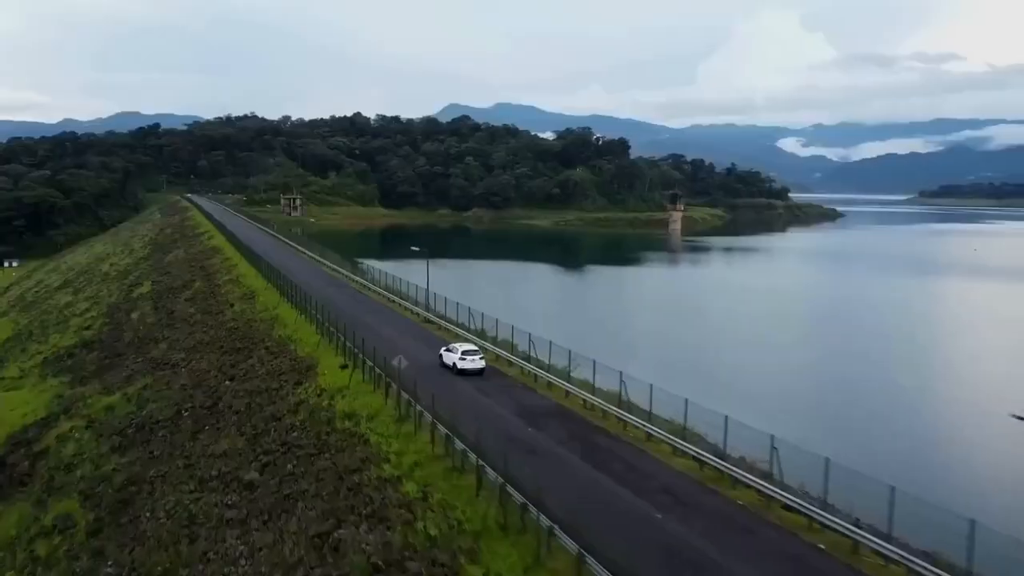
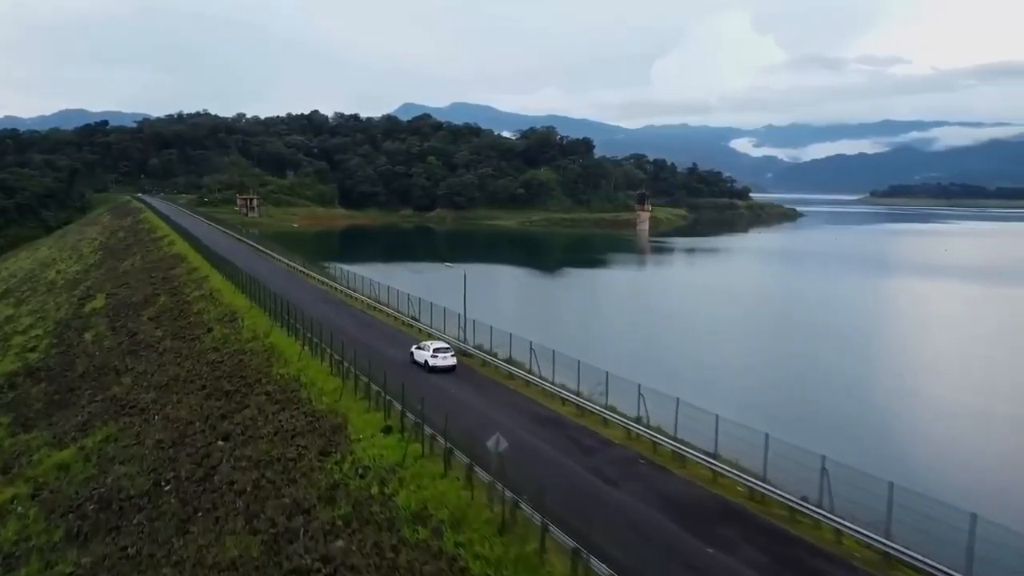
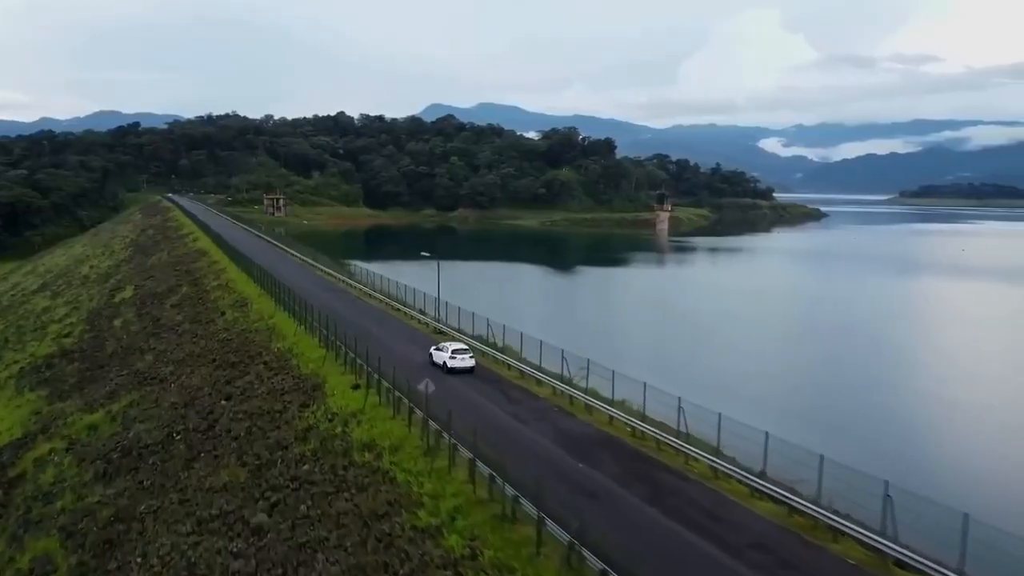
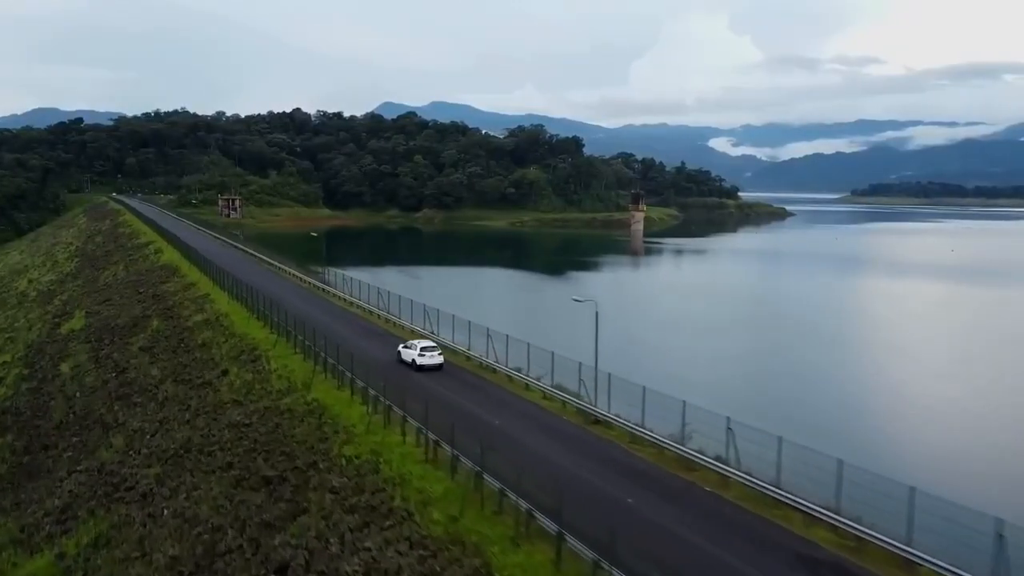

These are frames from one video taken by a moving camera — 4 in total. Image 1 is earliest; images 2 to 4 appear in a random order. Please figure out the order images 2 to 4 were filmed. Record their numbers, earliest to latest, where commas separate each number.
3, 2, 4
